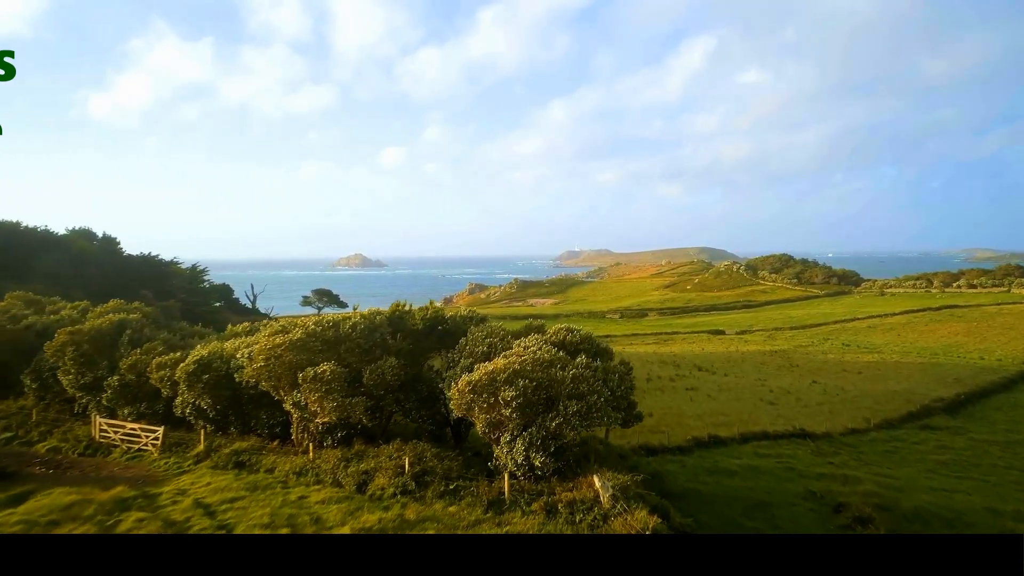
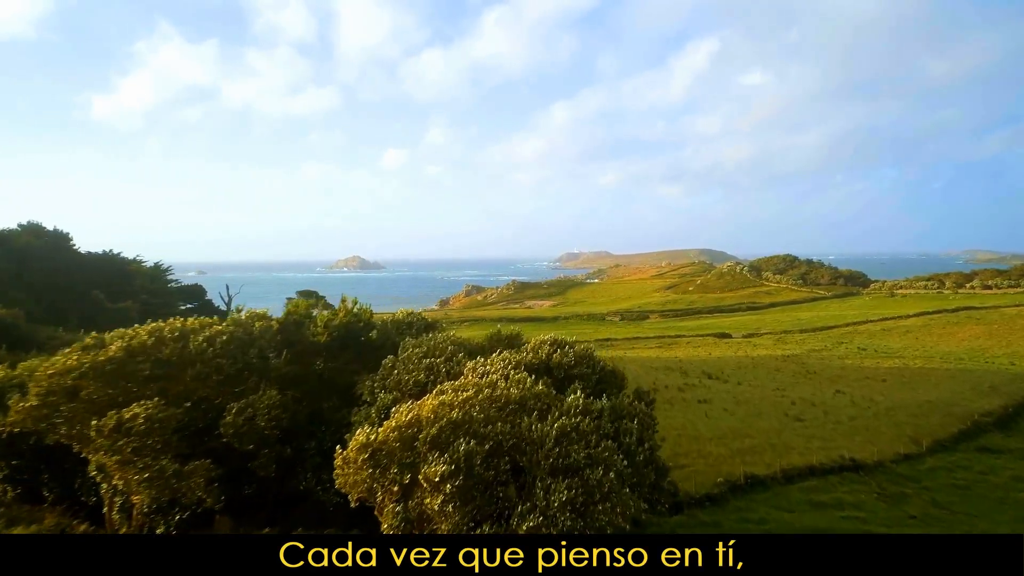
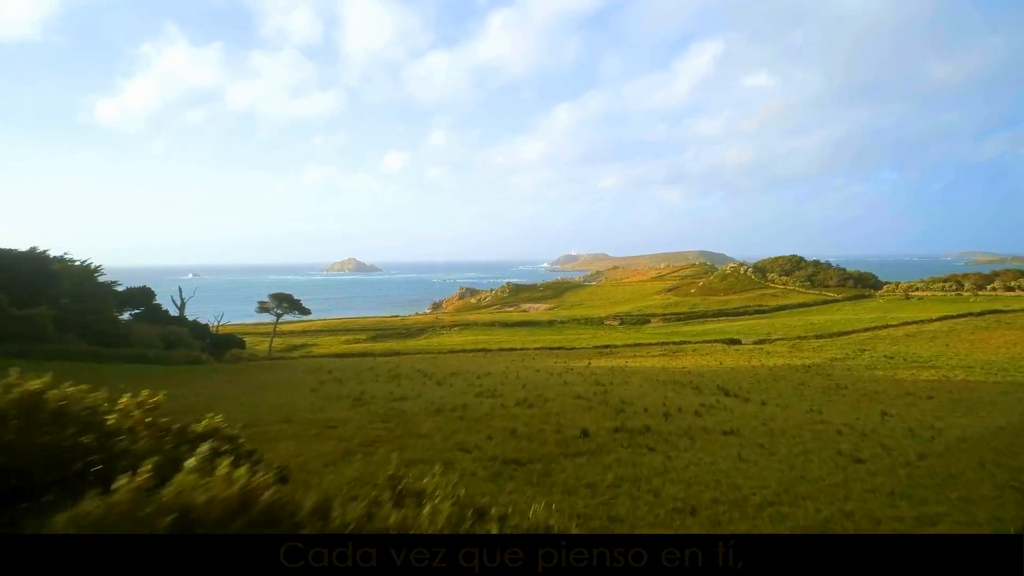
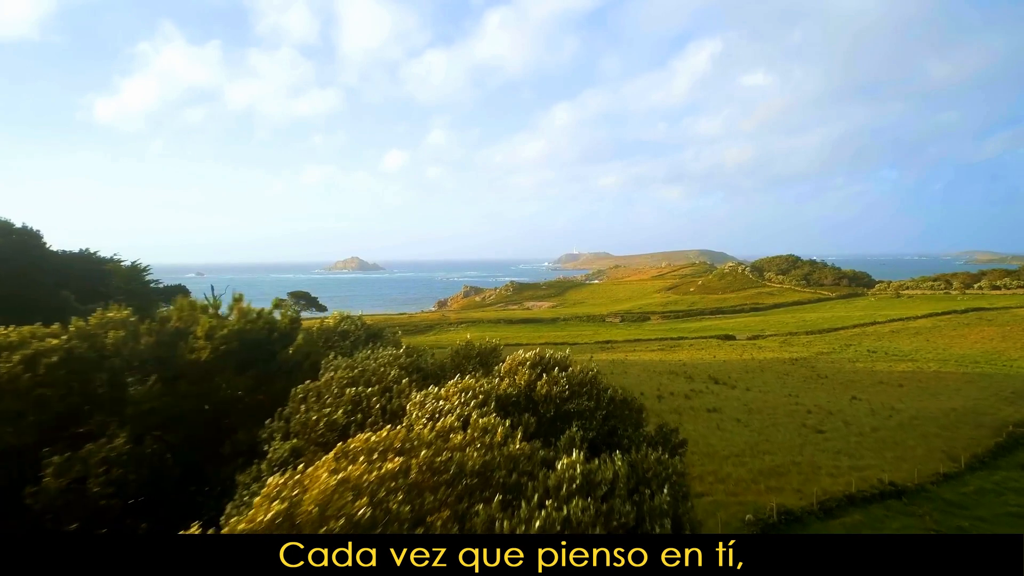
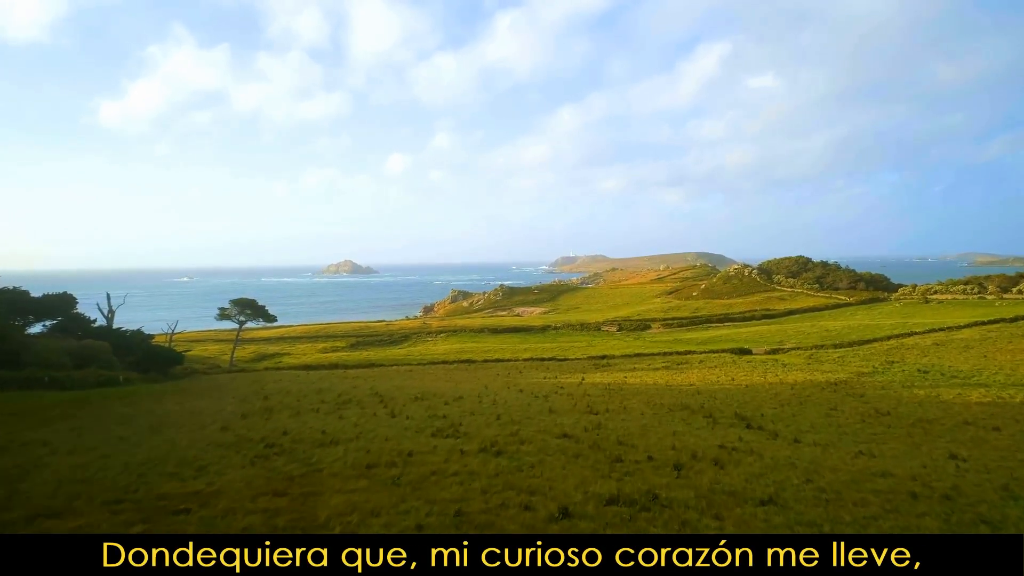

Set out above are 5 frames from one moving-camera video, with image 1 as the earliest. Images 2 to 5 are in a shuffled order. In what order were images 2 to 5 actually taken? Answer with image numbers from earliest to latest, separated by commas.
2, 4, 3, 5
